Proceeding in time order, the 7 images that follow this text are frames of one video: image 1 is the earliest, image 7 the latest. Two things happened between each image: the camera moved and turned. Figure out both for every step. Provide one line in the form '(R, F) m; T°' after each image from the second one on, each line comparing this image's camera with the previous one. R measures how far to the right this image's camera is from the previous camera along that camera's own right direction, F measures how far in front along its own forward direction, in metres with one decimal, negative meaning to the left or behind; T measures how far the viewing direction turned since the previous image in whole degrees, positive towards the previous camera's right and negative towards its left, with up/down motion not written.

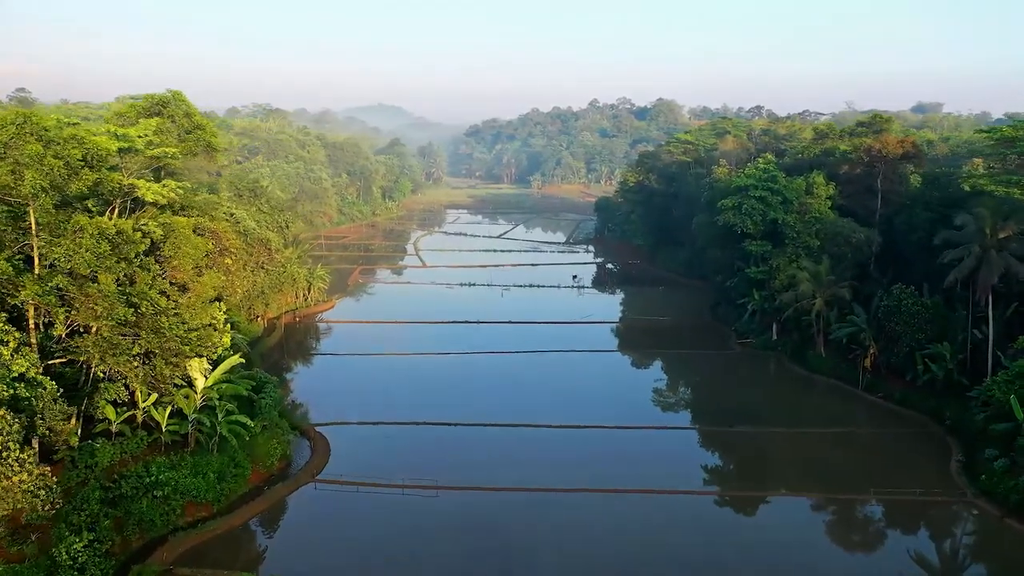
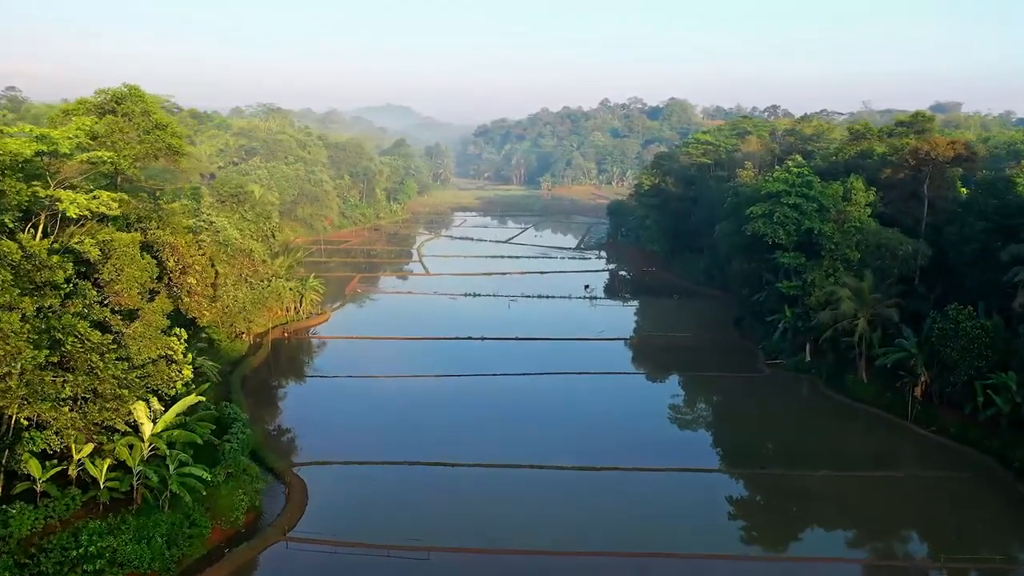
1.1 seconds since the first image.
(+0.1, +2.4) m; -1°
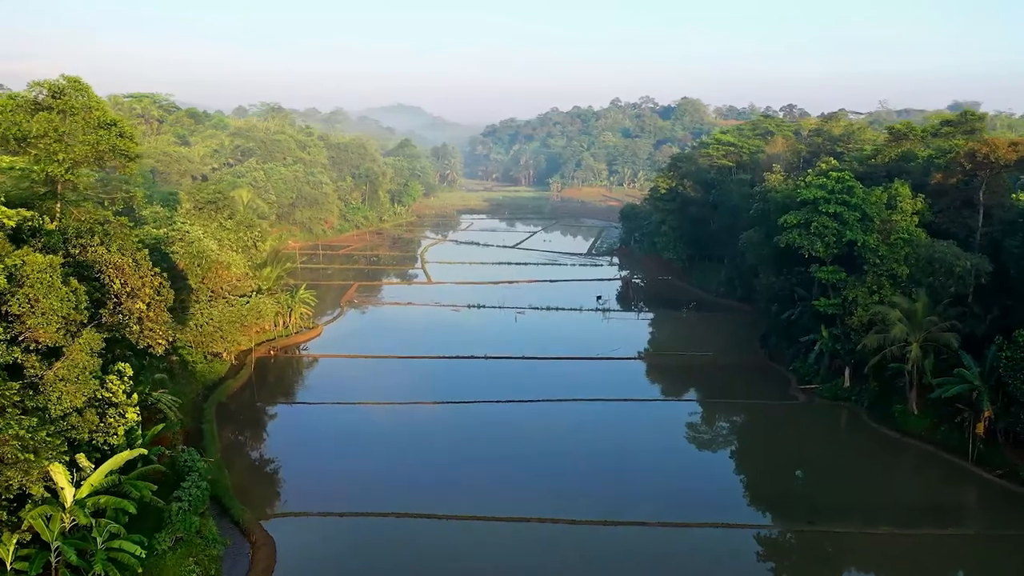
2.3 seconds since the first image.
(+0.1, +2.4) m; -1°
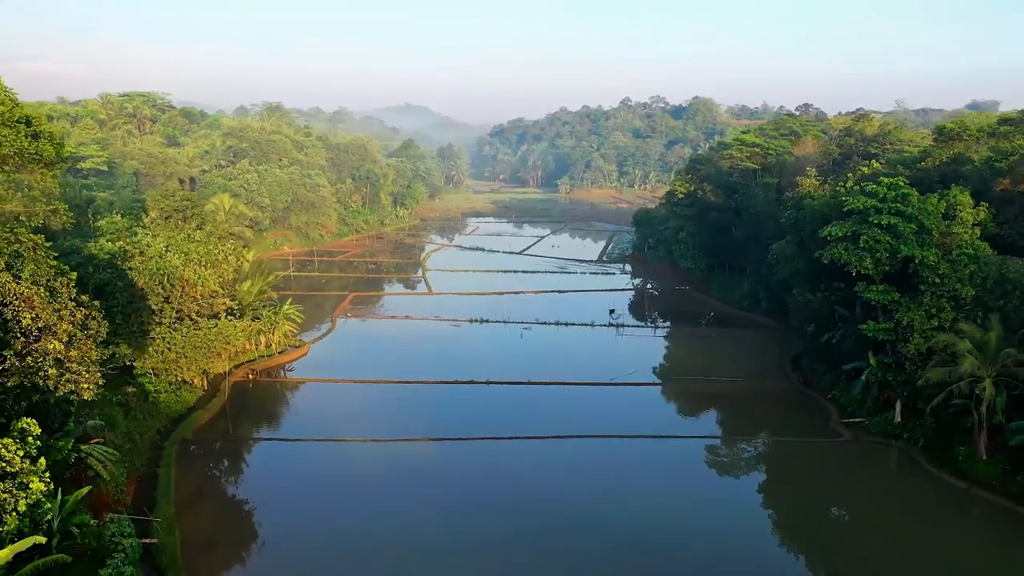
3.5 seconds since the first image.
(+0.1, +2.7) m; -1°
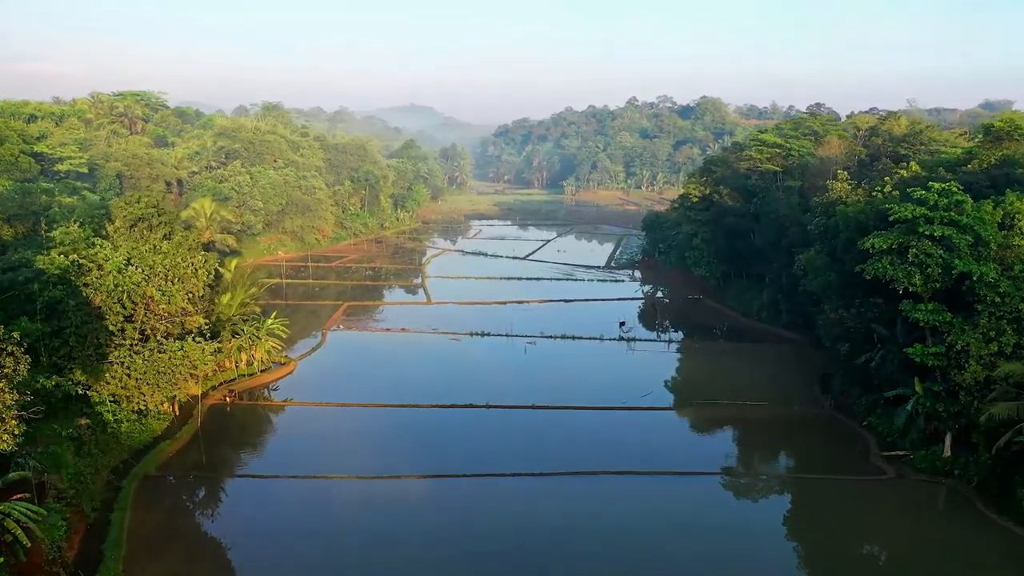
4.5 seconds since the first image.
(+0.1, +2.1) m; 0°
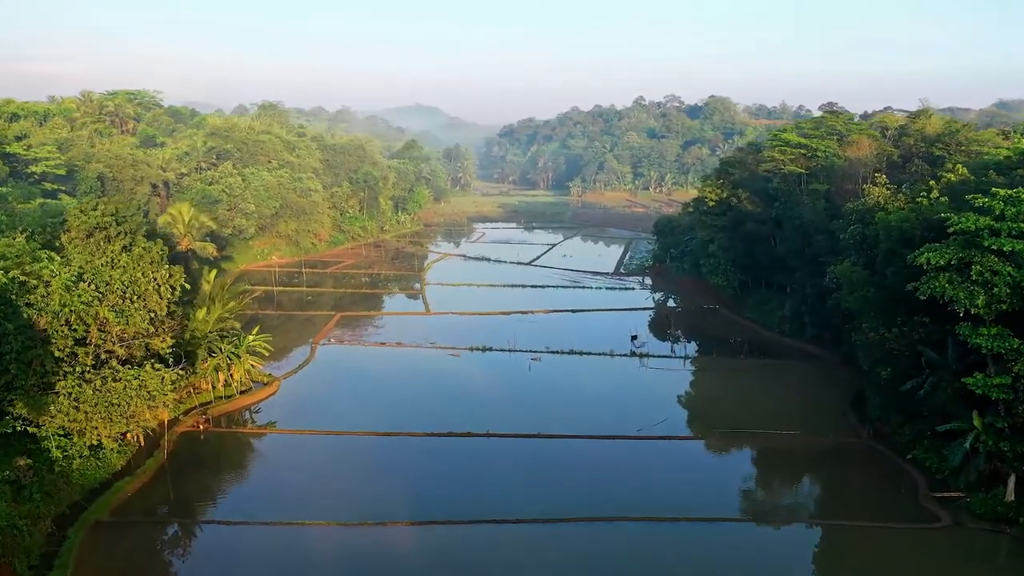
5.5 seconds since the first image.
(+0.1, +2.1) m; 0°
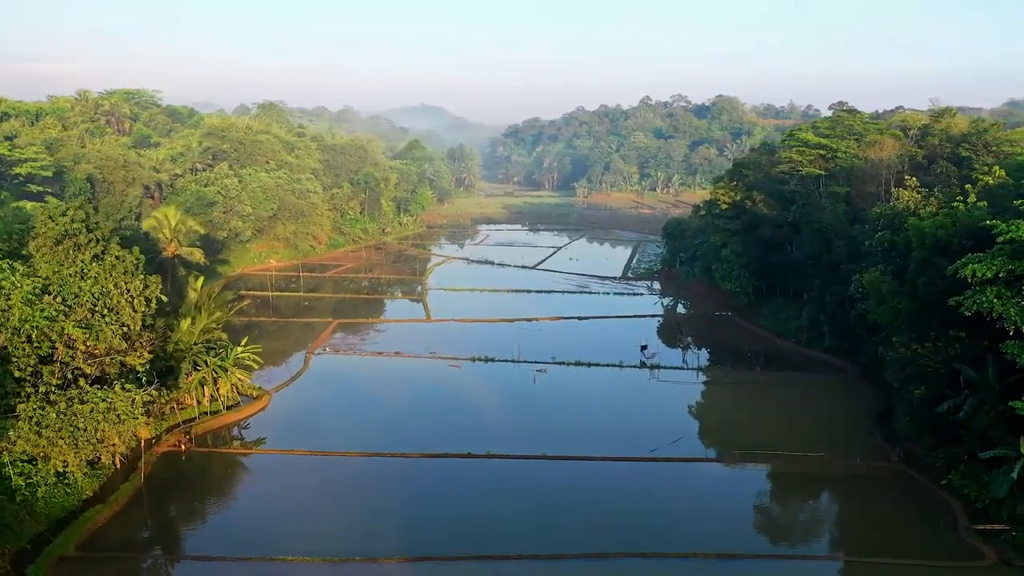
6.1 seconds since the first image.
(0.0, +1.3) m; 0°
